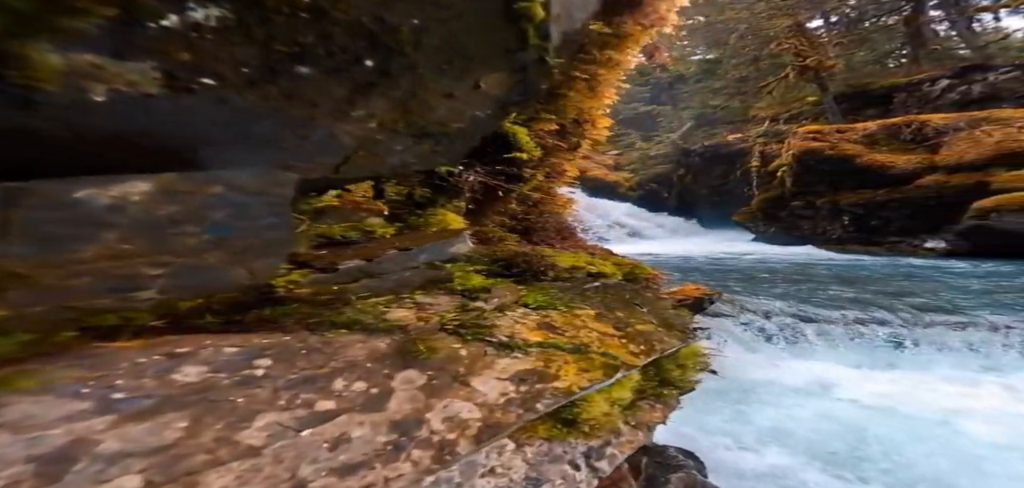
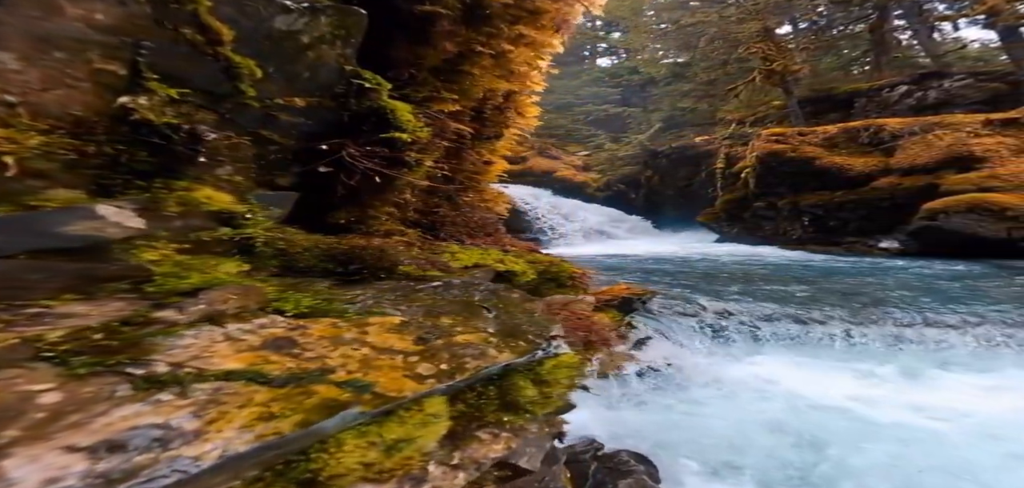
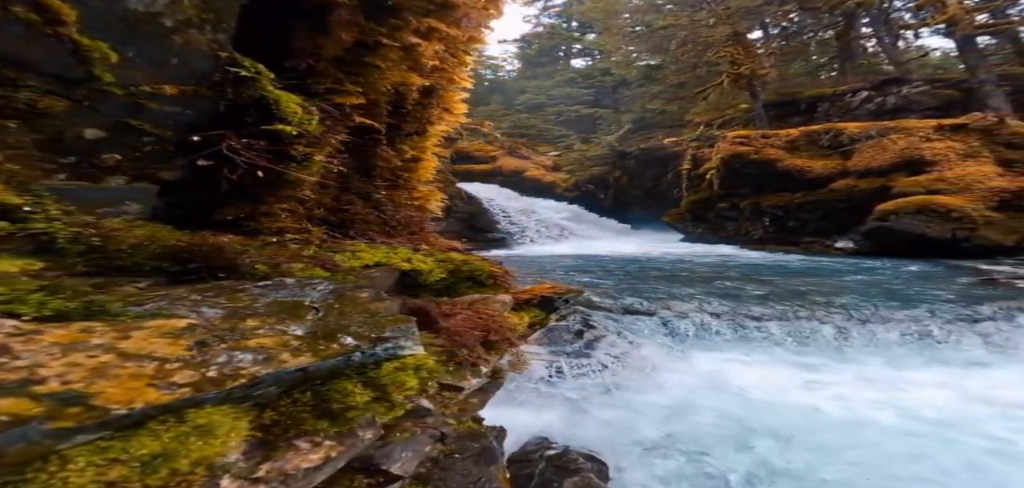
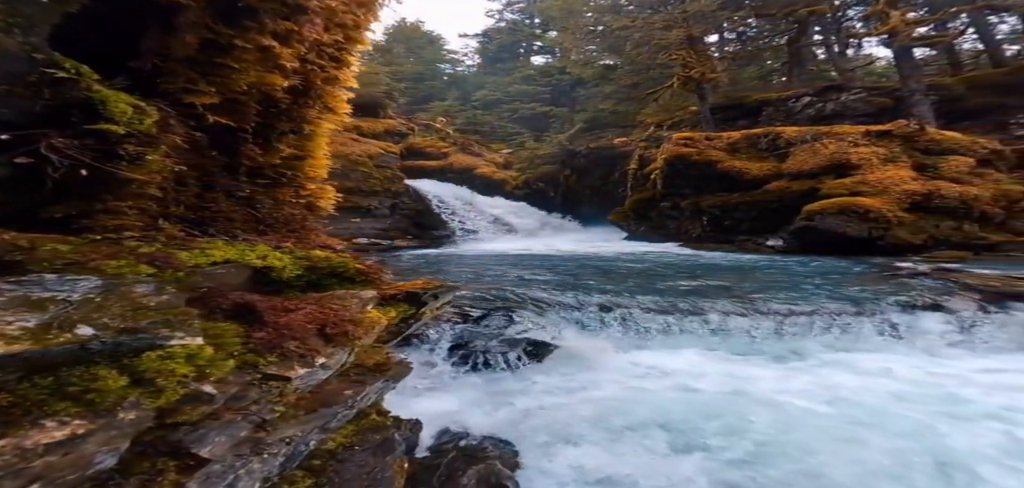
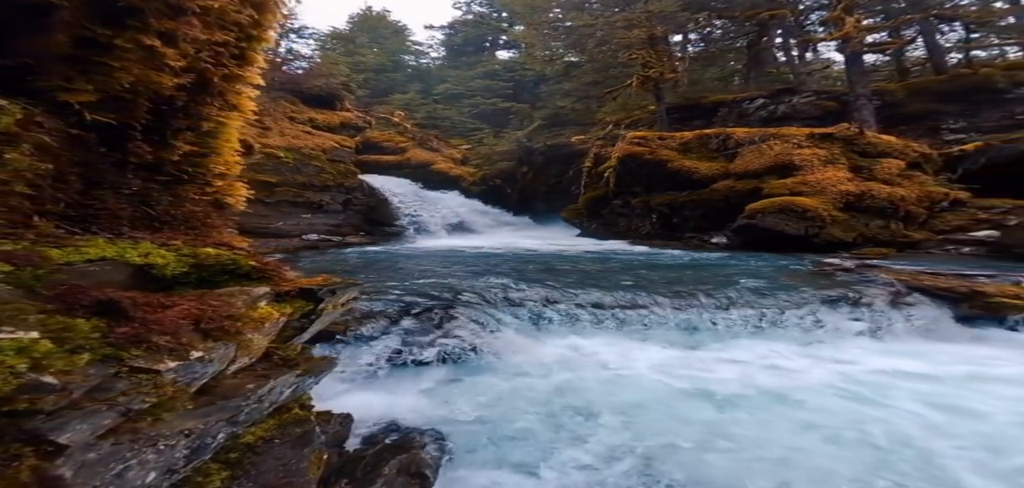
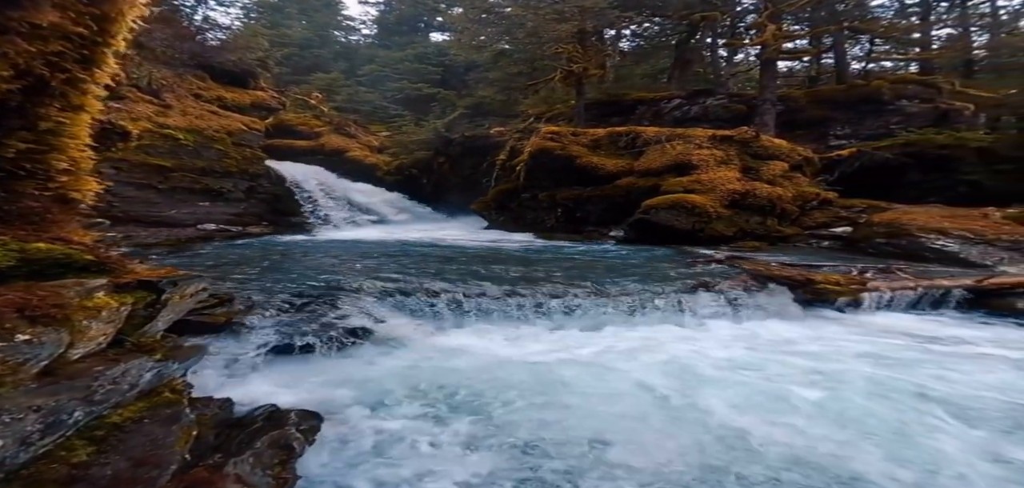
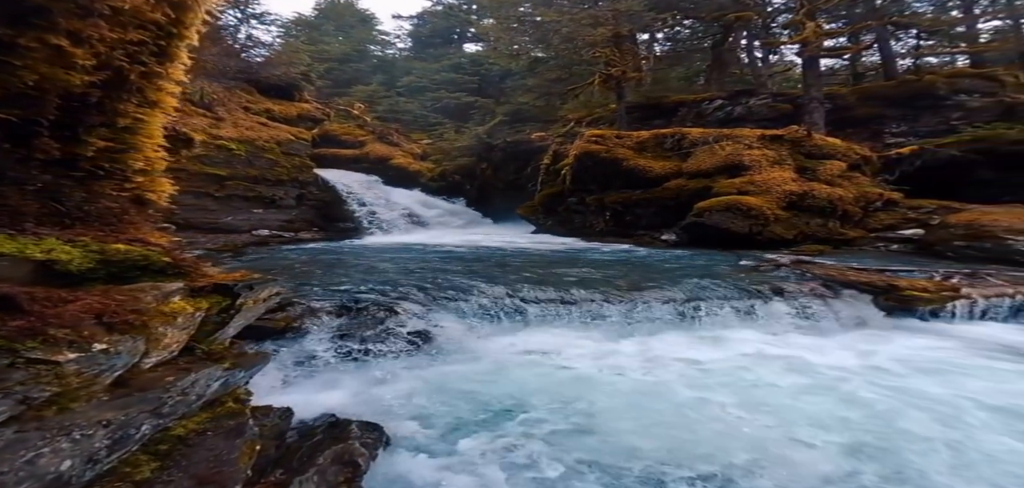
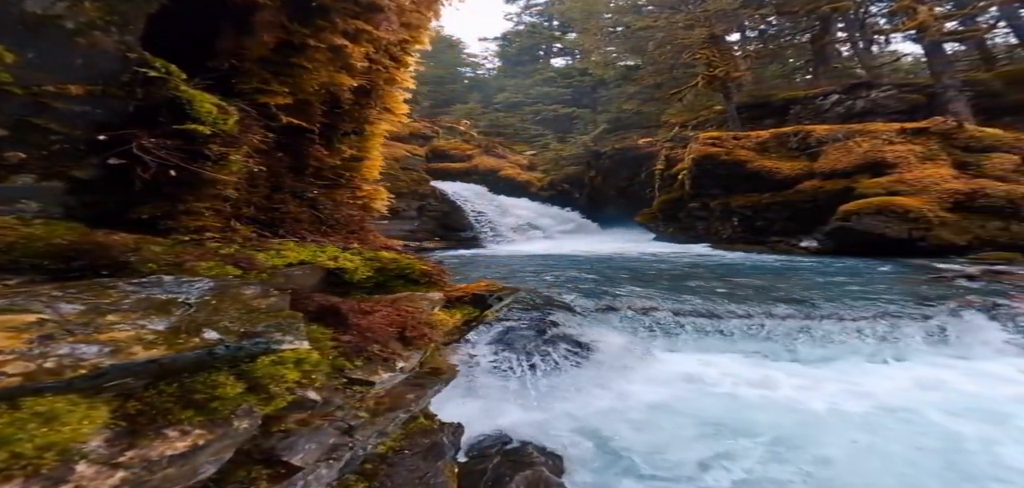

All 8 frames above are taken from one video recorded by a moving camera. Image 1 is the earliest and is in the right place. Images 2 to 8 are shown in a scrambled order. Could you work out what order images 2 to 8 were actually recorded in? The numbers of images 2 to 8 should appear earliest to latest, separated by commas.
2, 3, 8, 4, 5, 7, 6
